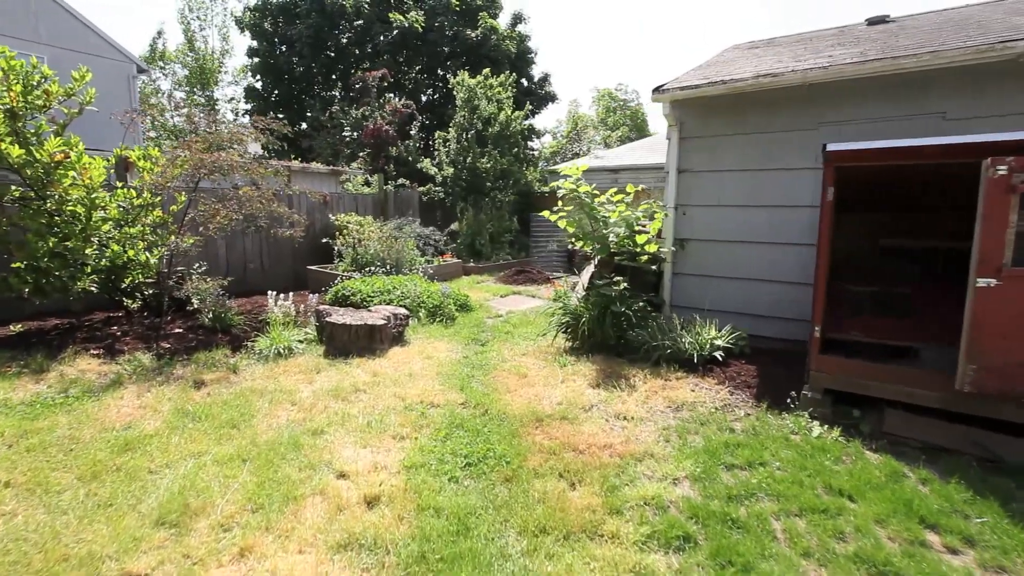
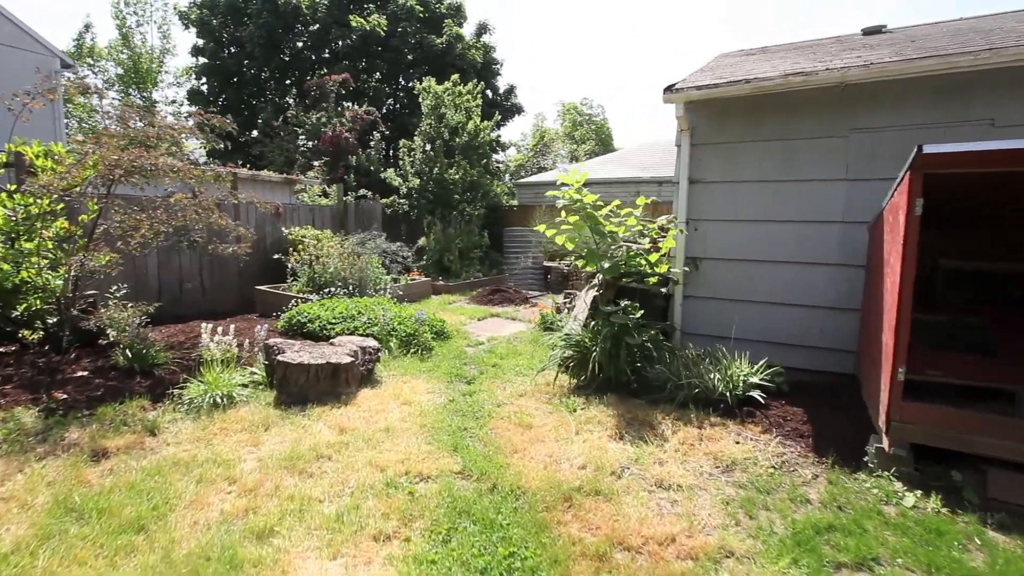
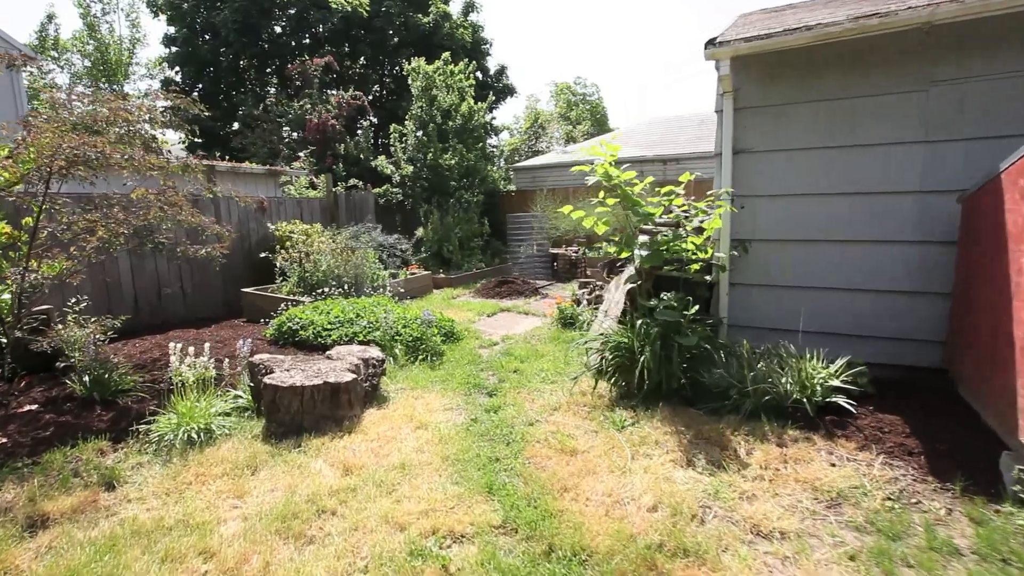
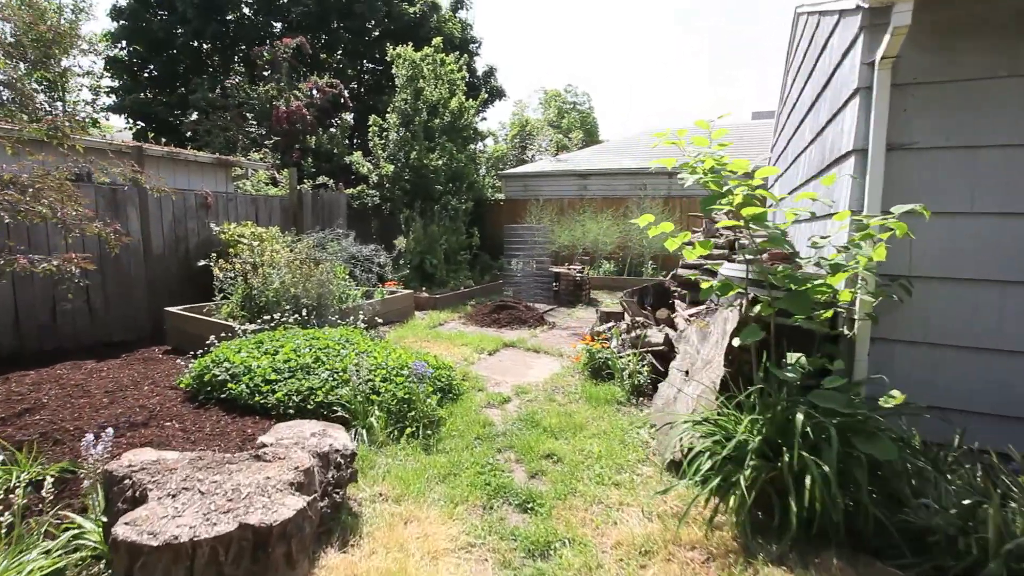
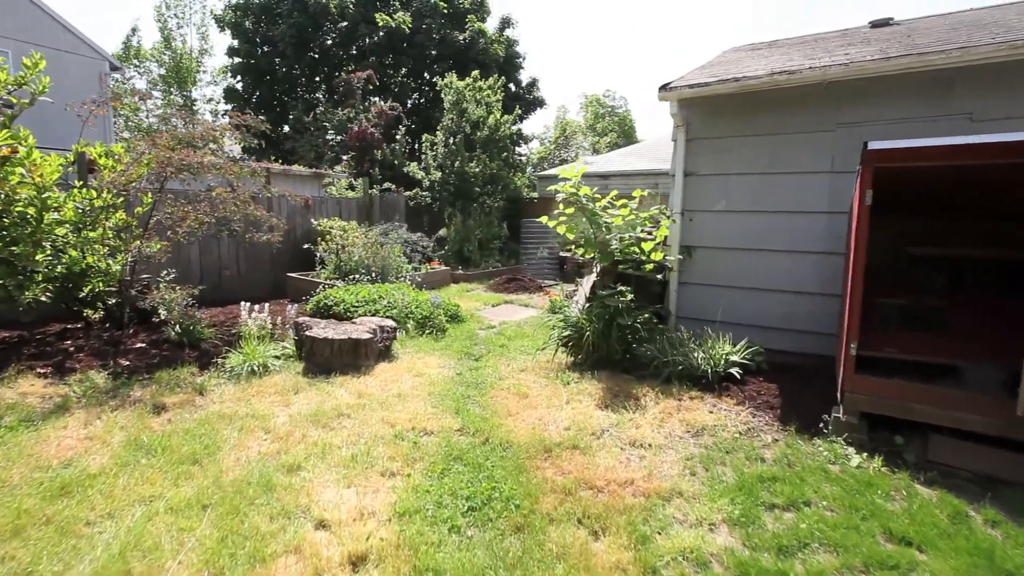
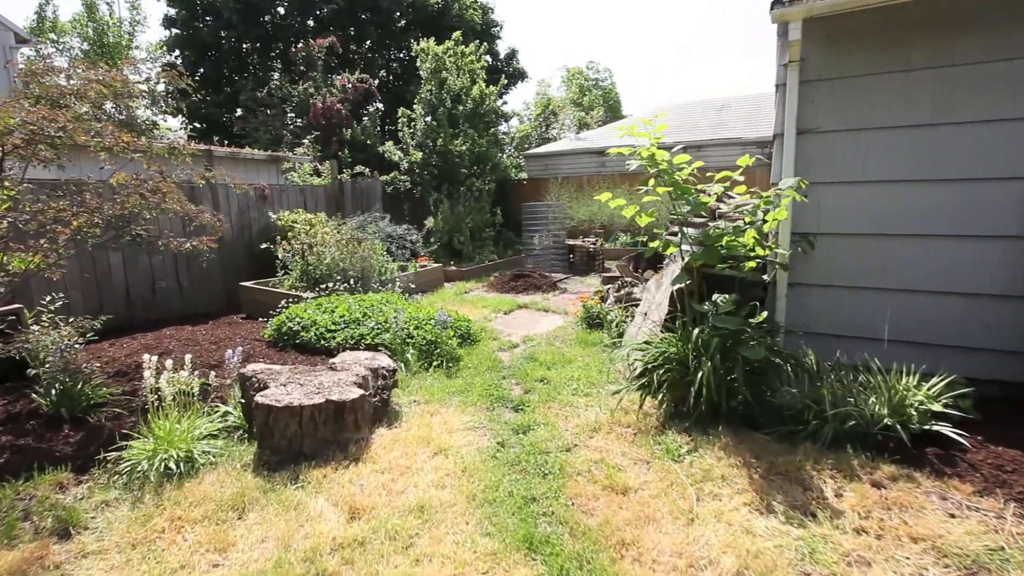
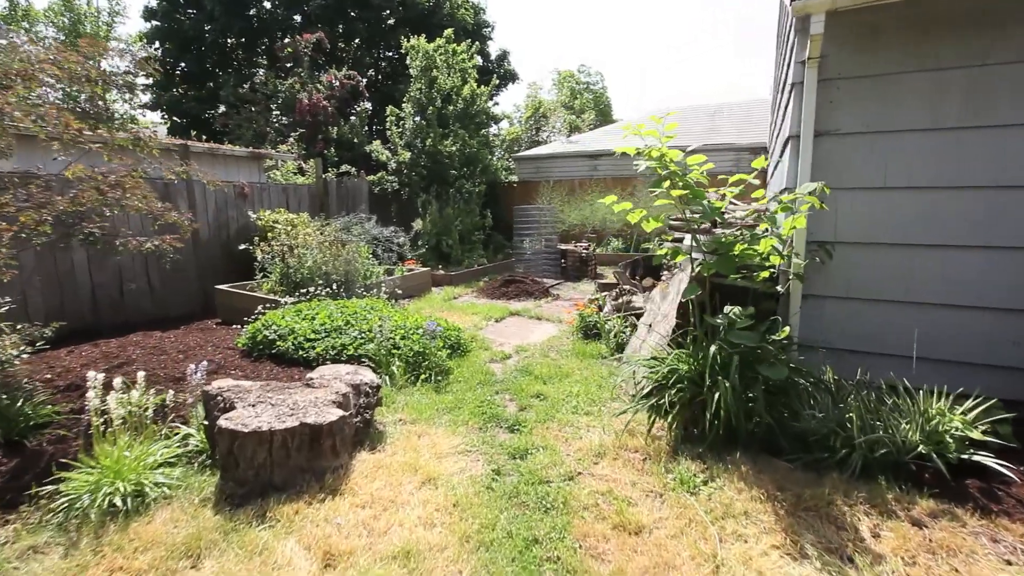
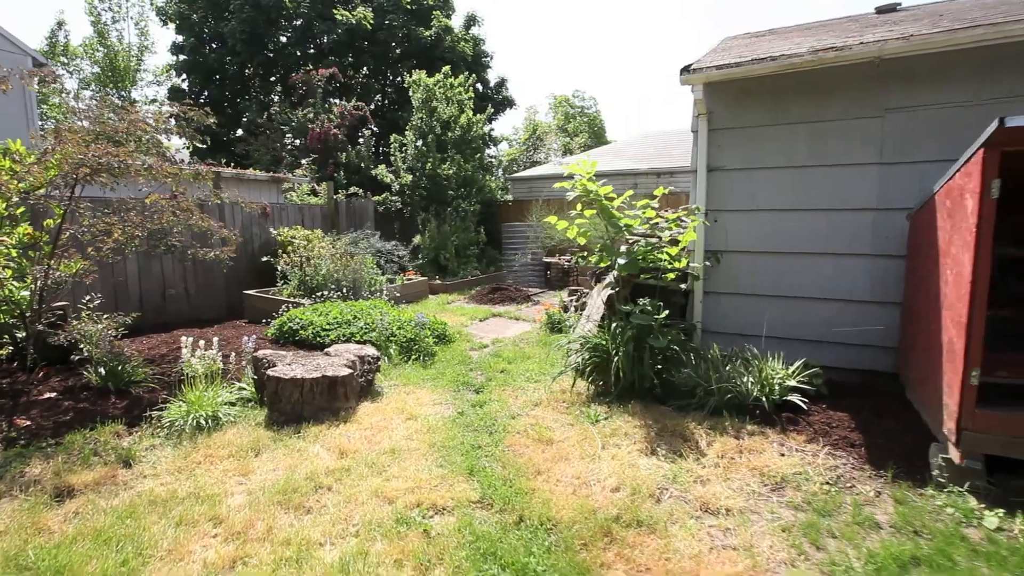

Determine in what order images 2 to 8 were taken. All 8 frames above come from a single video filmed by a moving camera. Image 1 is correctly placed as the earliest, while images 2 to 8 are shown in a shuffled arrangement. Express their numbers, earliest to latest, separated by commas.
5, 2, 8, 3, 6, 7, 4
